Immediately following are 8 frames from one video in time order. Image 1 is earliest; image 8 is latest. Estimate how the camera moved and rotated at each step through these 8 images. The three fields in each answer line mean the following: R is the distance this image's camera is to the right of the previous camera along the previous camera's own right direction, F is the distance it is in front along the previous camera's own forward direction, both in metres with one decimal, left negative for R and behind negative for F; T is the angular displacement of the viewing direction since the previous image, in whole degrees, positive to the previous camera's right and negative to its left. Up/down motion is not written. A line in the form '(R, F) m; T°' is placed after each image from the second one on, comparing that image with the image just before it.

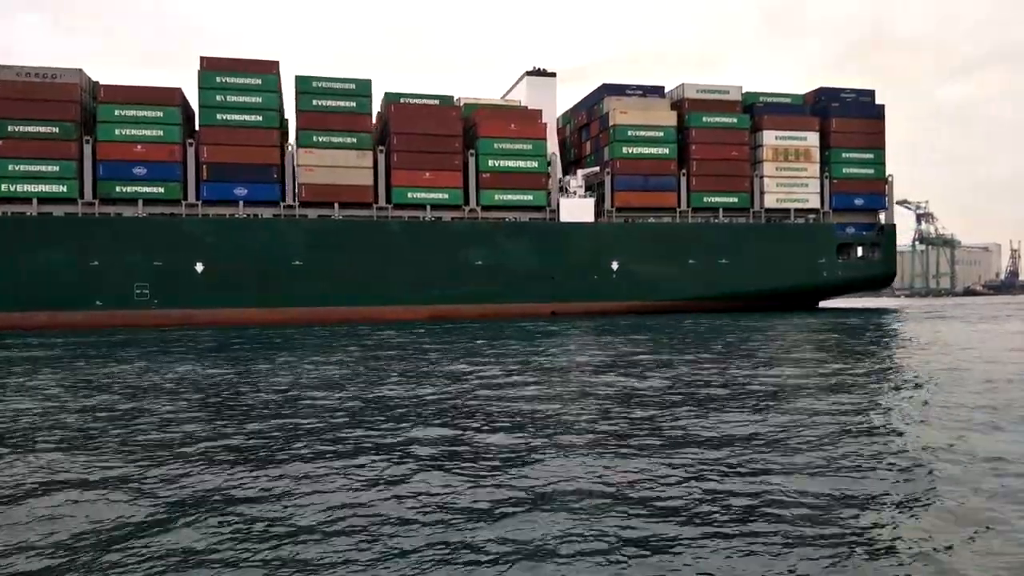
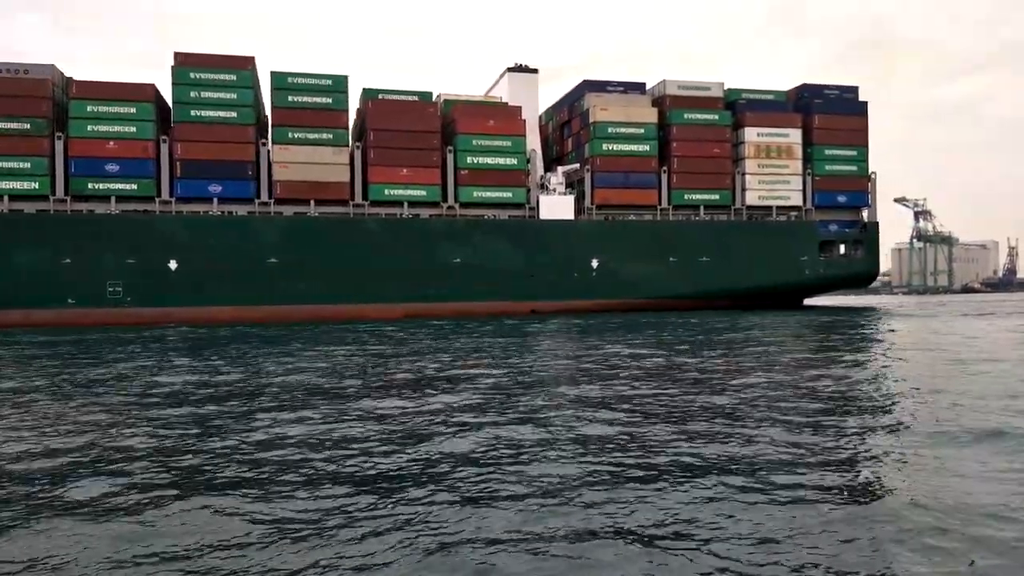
(+0.7, +0.2) m; 0°
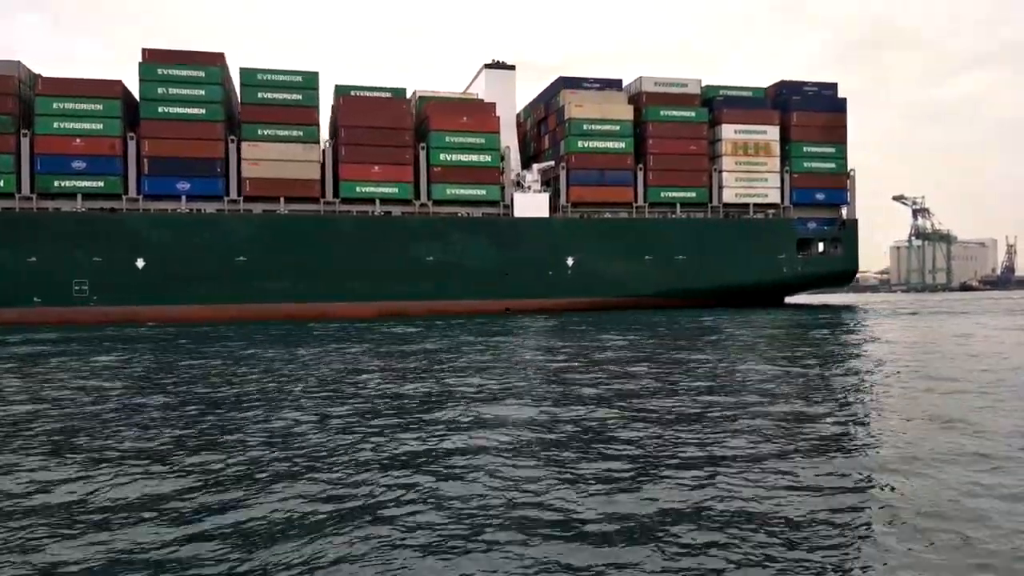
(+0.9, +0.2) m; 0°
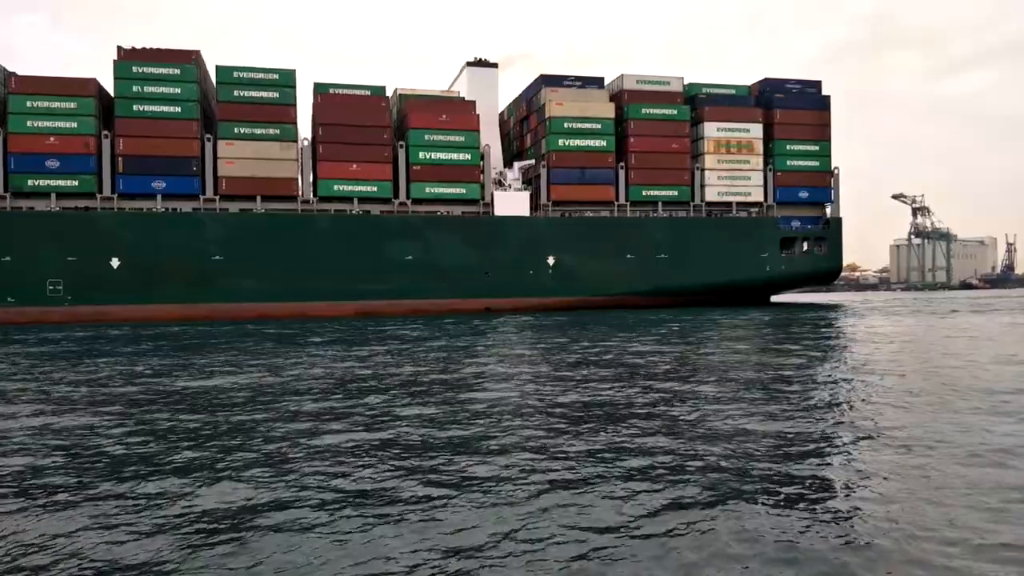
(+0.7, +0.1) m; 0°
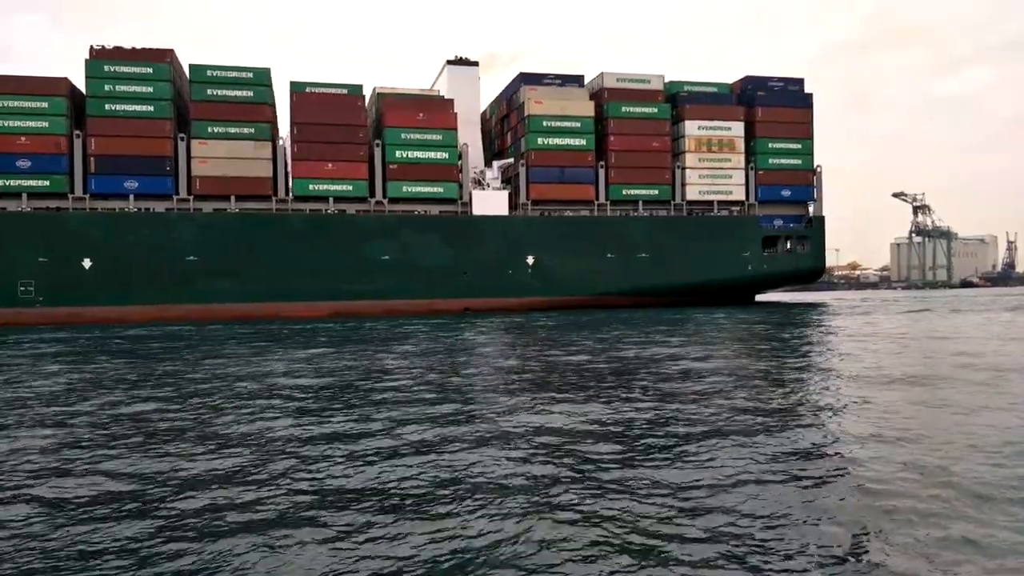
(+0.8, +0.2) m; 0°
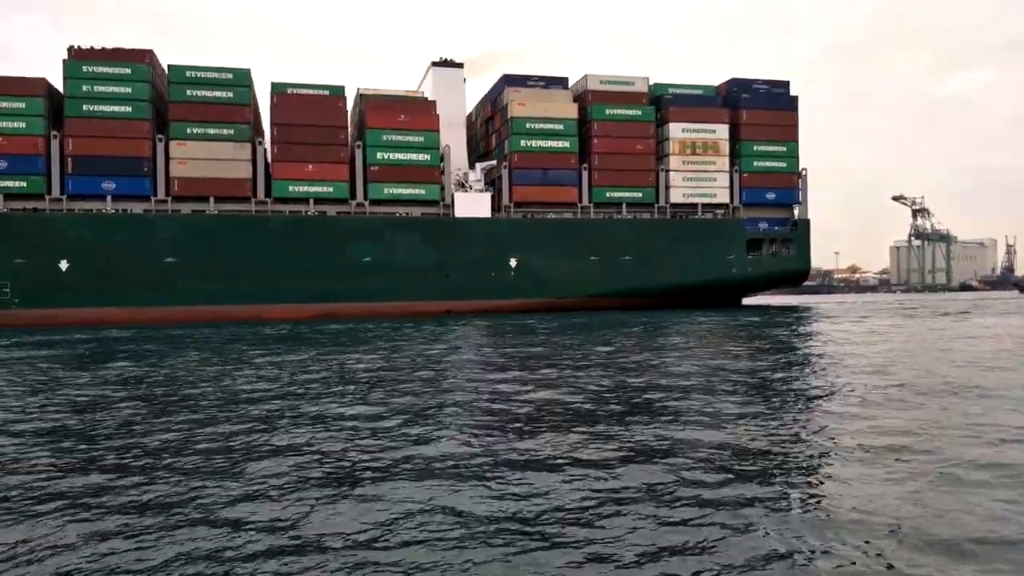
(+0.6, +0.1) m; 0°
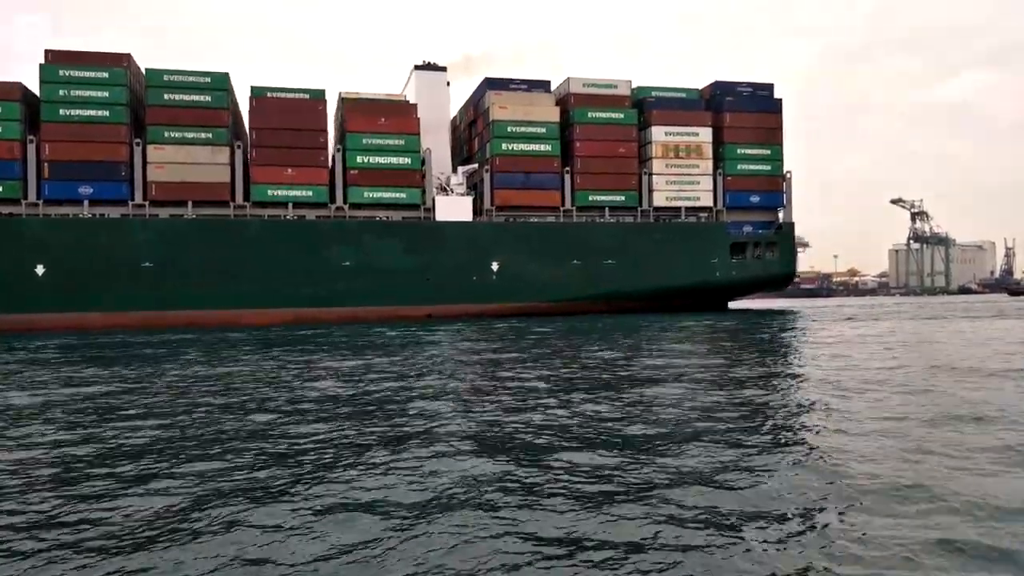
(+0.6, +0.1) m; 0°
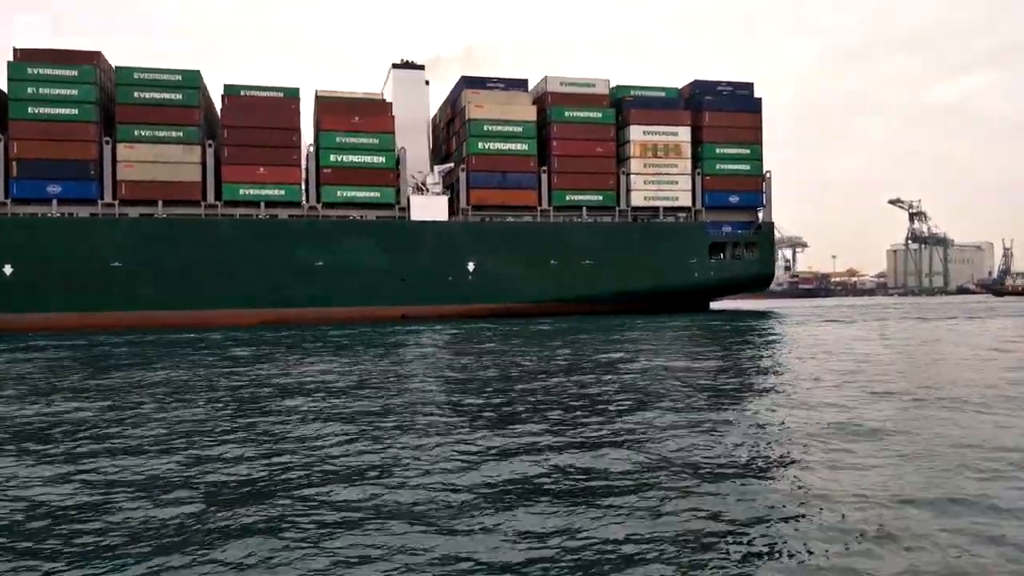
(+0.8, +0.2) m; 0°
